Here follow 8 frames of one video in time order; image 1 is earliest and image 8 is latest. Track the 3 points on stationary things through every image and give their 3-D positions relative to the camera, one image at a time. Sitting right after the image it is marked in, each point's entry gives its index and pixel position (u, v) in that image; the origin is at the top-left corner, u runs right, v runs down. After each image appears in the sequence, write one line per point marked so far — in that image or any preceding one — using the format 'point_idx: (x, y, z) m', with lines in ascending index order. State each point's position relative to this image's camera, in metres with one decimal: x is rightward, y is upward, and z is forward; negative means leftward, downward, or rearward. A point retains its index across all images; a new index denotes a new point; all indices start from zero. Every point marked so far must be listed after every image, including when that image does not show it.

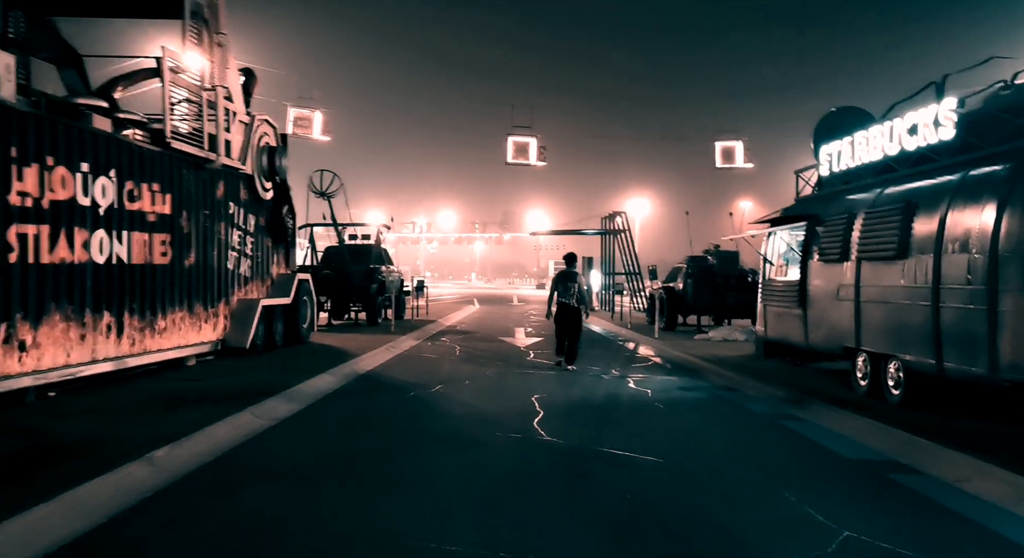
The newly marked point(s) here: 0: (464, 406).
0: (-0.7, -1.8, +9.2) m
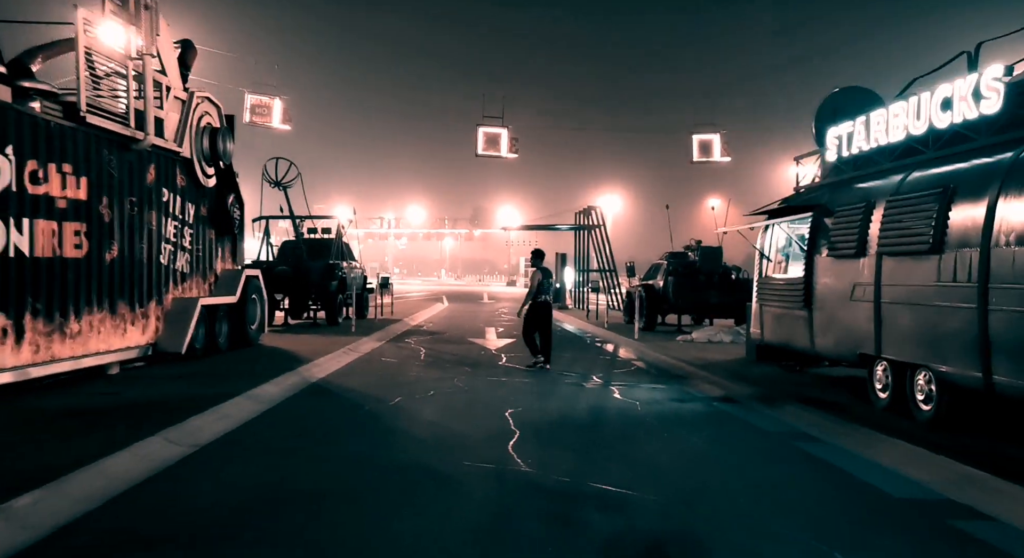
0: (-1.0, -1.8, +8.0) m
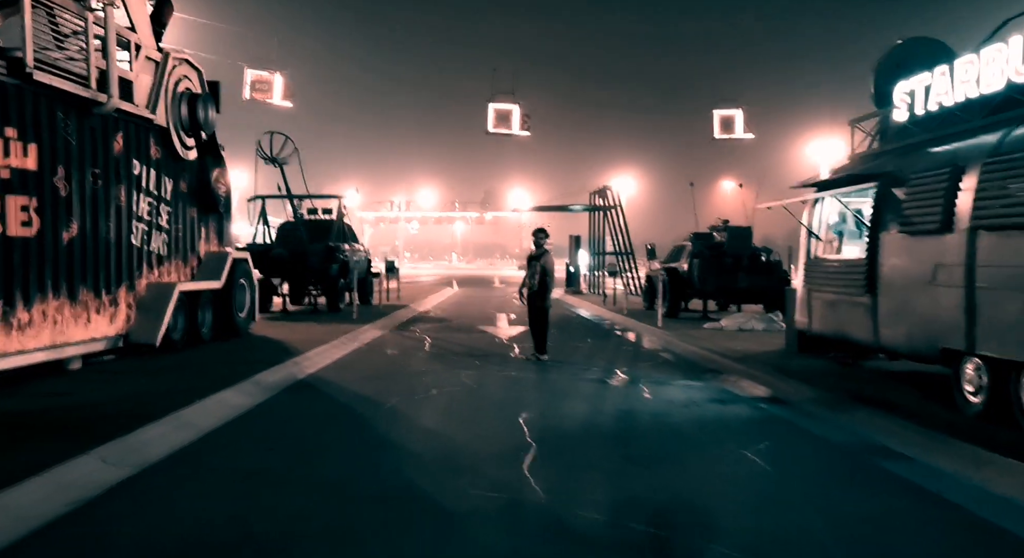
0: (-0.9, -1.6, +6.8) m
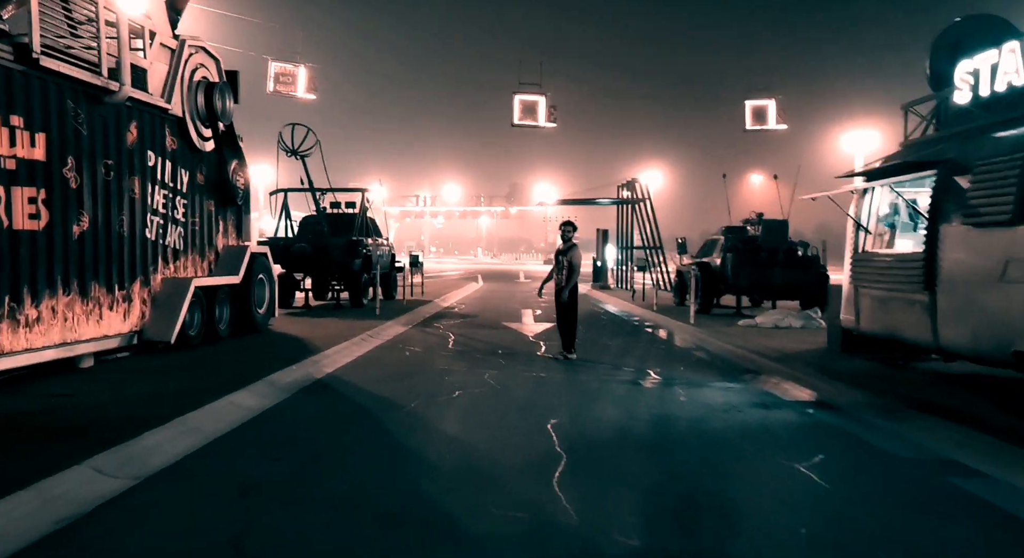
0: (-0.6, -1.5, +6.3) m
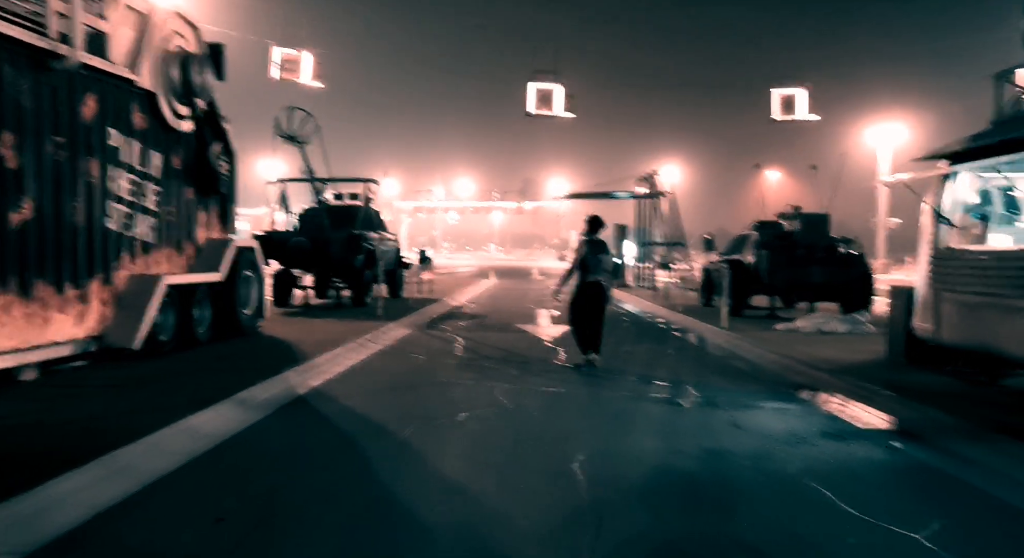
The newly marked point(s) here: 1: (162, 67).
0: (-0.5, -1.5, +5.0) m
1: (-4.9, +3.0, +9.2) m
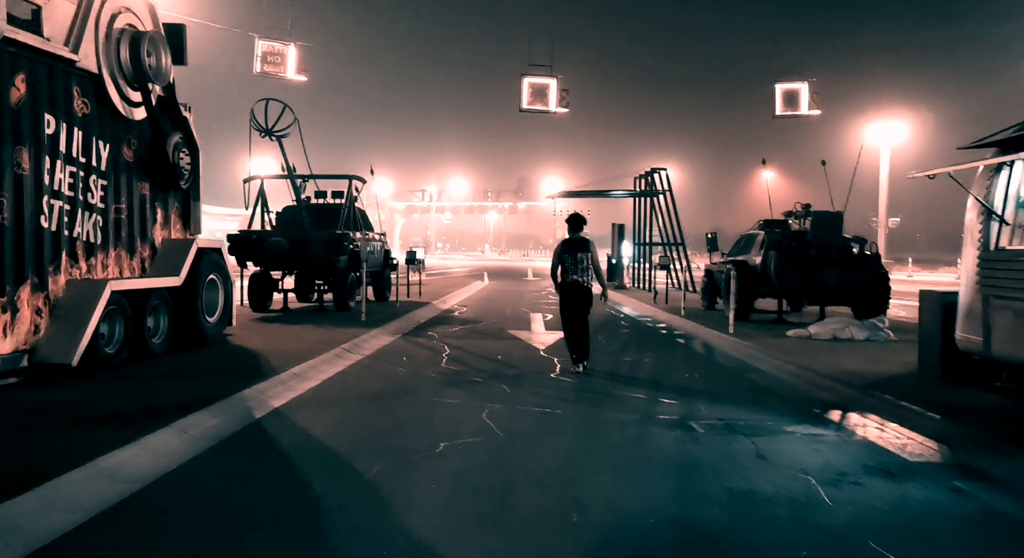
0: (-0.6, -1.6, +4.0) m
1: (-5.0, +2.9, +8.2) m
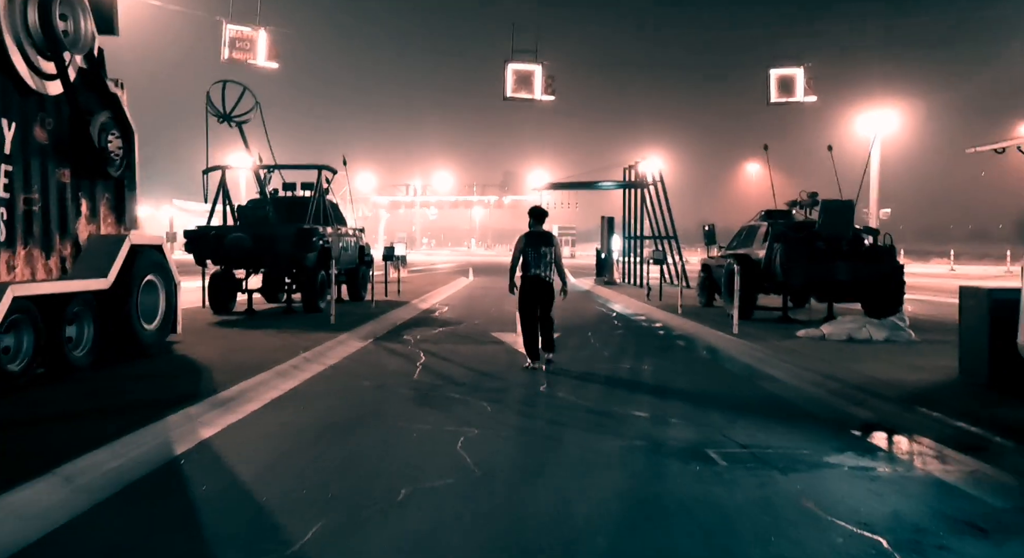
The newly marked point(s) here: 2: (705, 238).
0: (-0.7, -1.6, +2.8) m
1: (-5.2, +2.8, +6.9) m
2: (+5.1, +1.1, +17.4) m
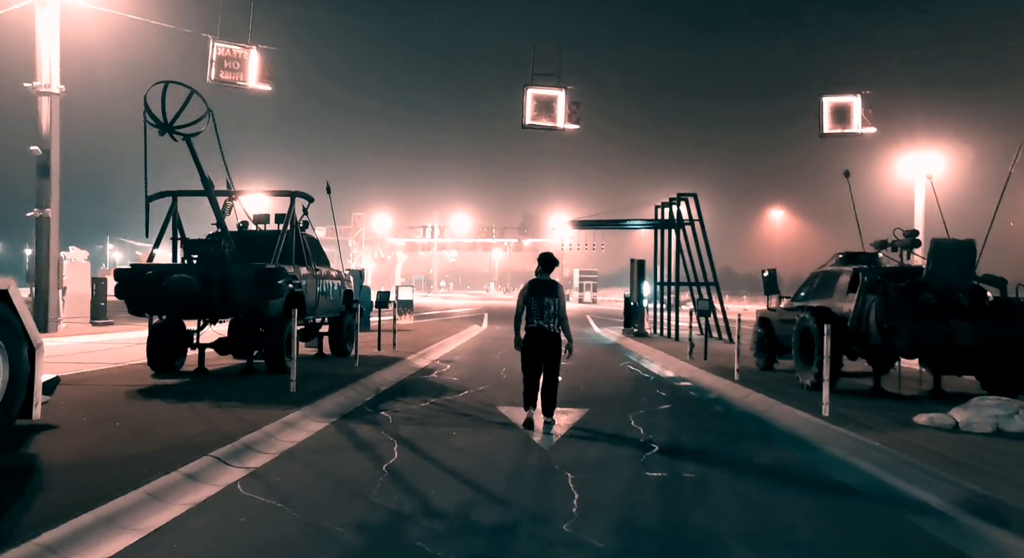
0: (-0.8, -1.8, -0.2) m
1: (-5.1, +2.4, +4.2) m
2: (+5.5, -0.2, +14.3) m
